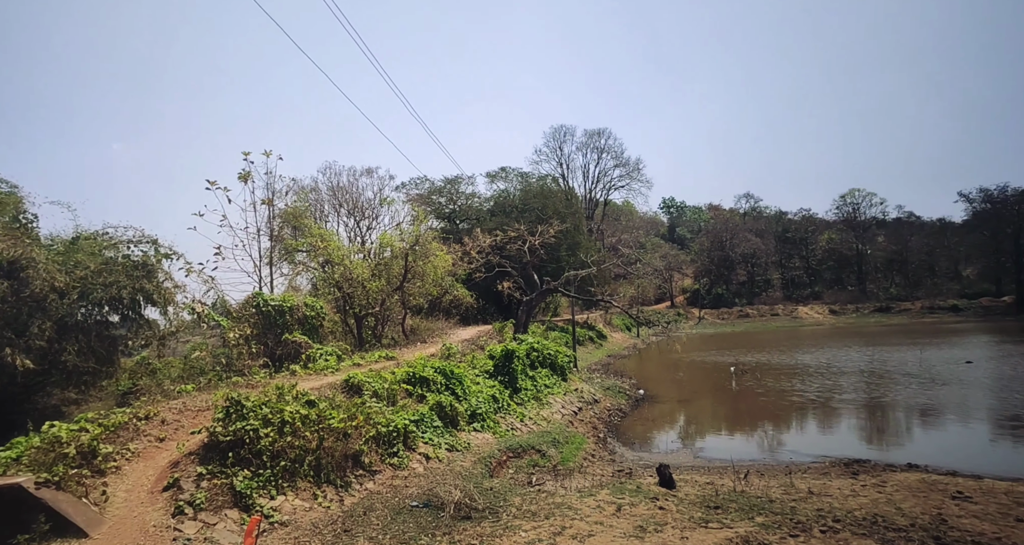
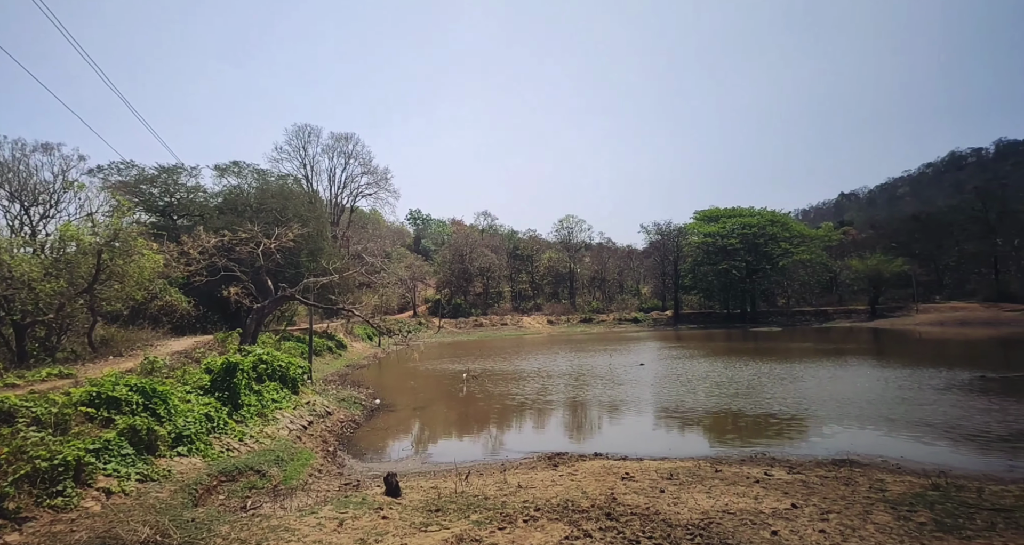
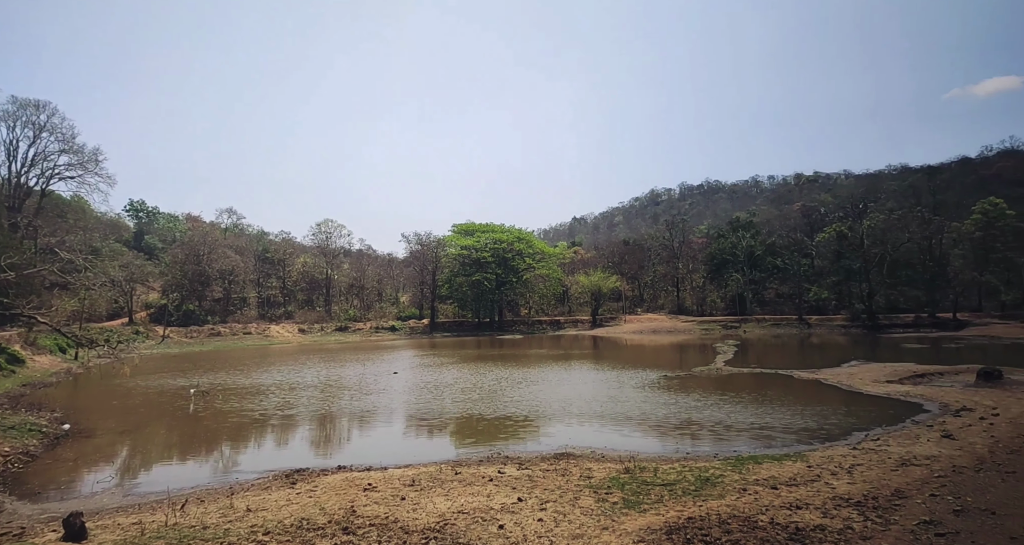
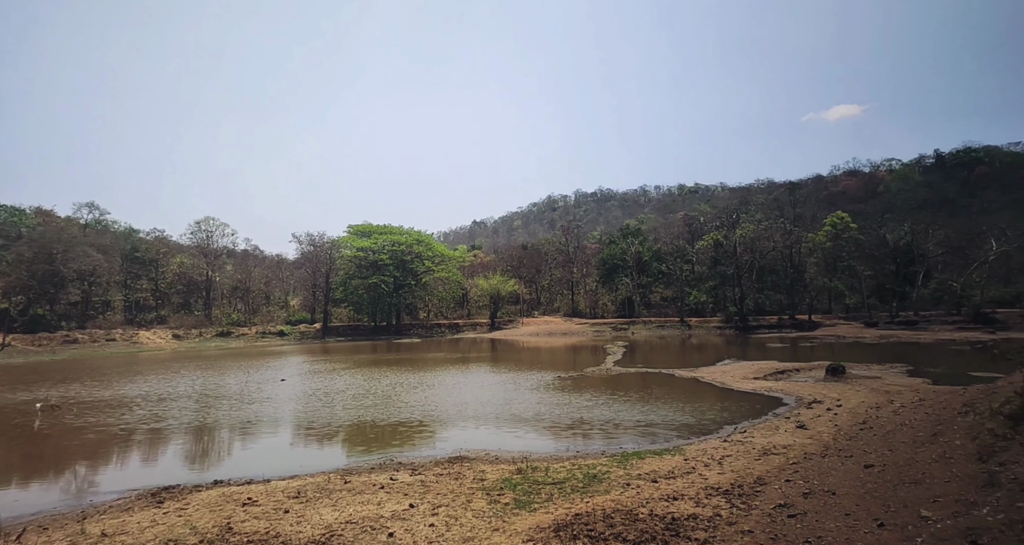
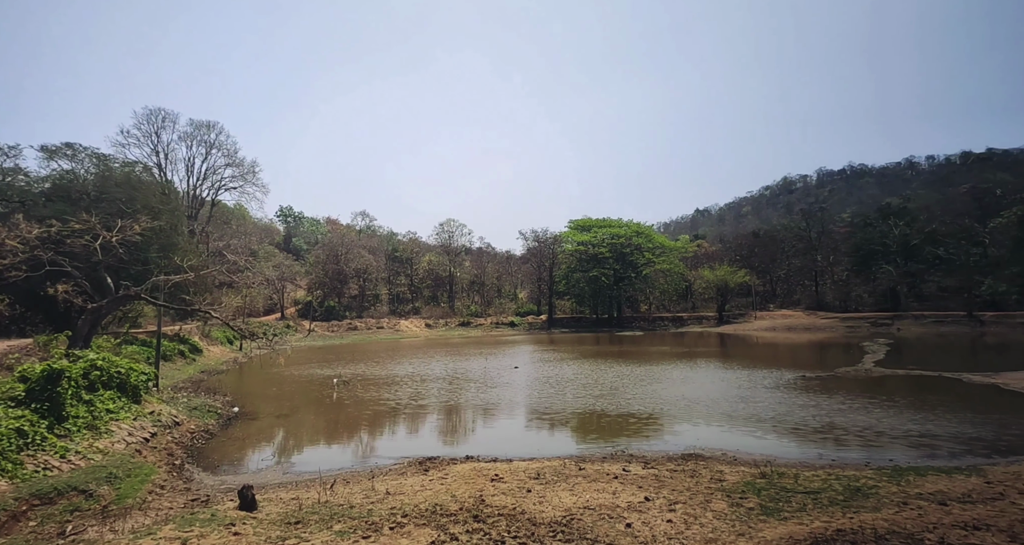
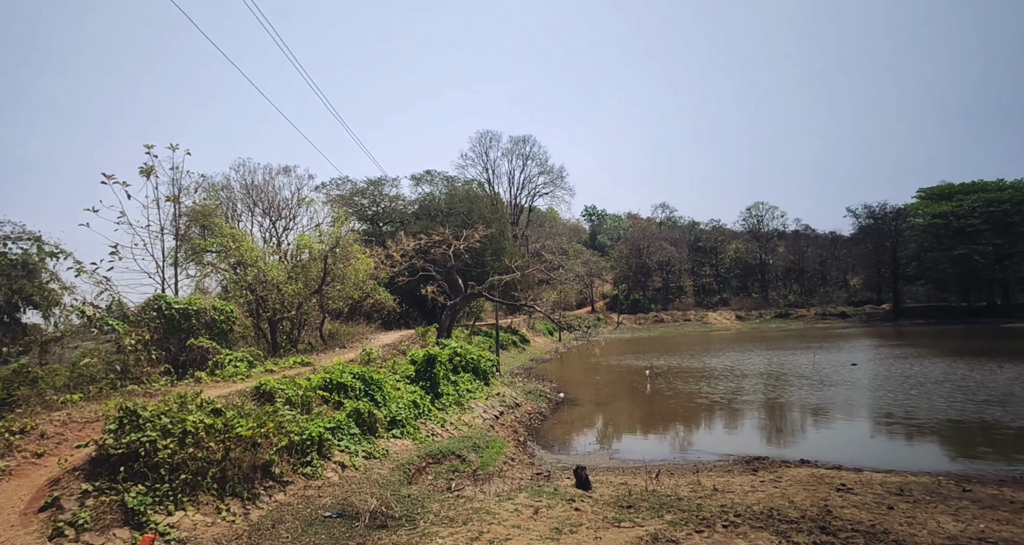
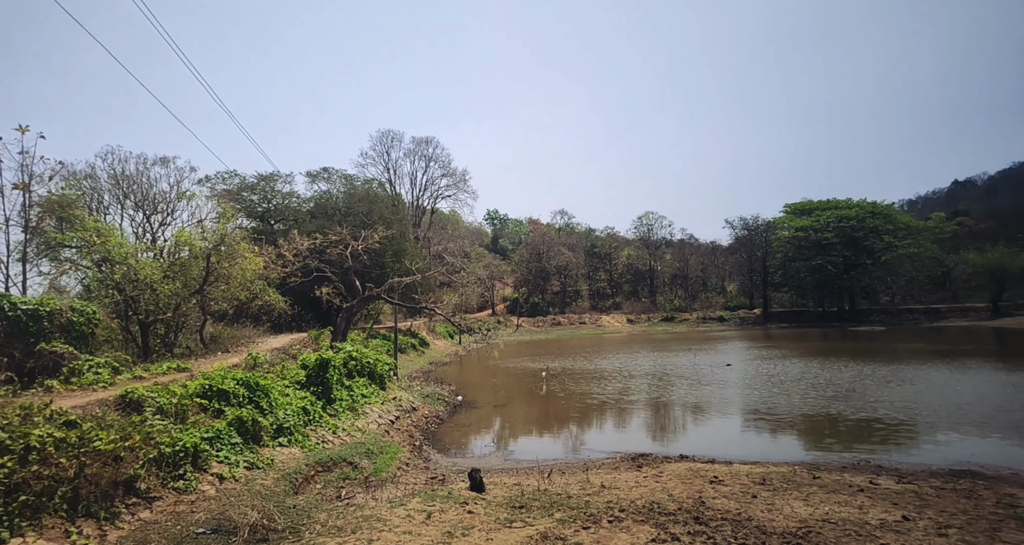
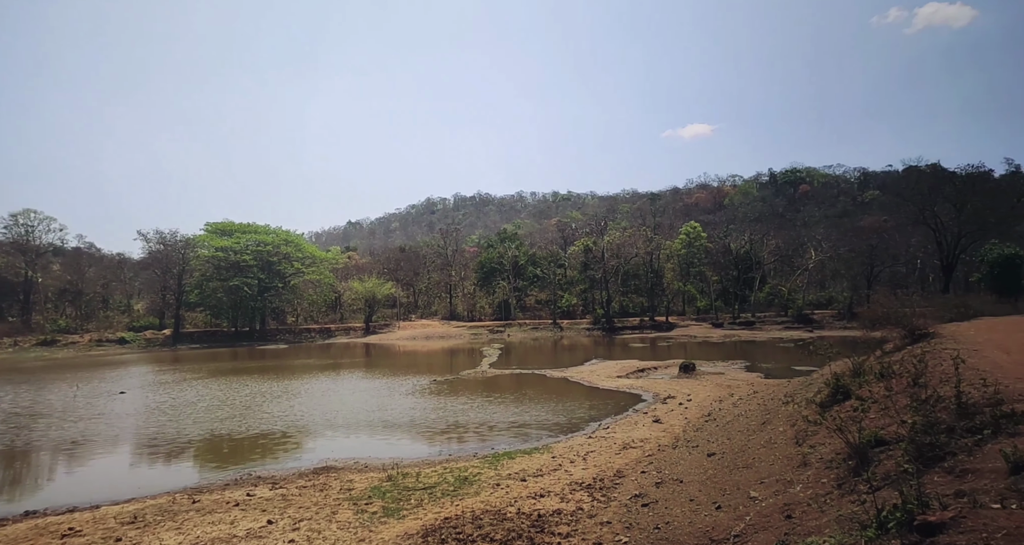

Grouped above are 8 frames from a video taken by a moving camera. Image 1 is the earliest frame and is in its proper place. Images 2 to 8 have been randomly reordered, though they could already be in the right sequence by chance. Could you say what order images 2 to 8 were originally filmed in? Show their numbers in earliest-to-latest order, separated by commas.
6, 7, 2, 5, 3, 4, 8
